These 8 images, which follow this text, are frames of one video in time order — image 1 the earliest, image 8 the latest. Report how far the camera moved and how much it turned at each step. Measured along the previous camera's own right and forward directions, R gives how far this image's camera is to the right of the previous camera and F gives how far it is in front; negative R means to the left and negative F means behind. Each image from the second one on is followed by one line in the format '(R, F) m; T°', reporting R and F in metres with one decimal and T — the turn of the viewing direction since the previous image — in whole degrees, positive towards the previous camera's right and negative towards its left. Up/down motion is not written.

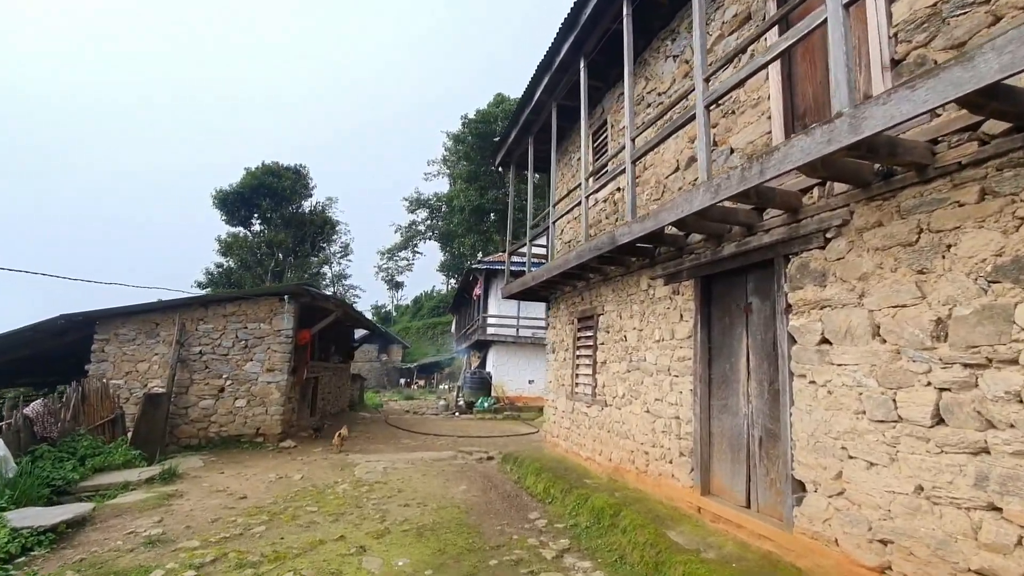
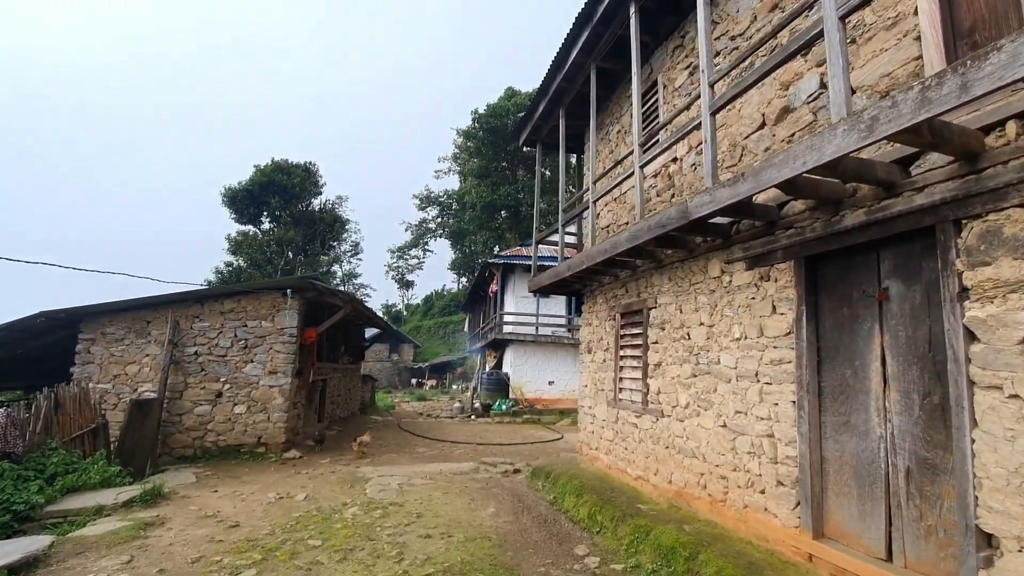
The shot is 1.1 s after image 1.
(-0.3, +1.0) m; -1°
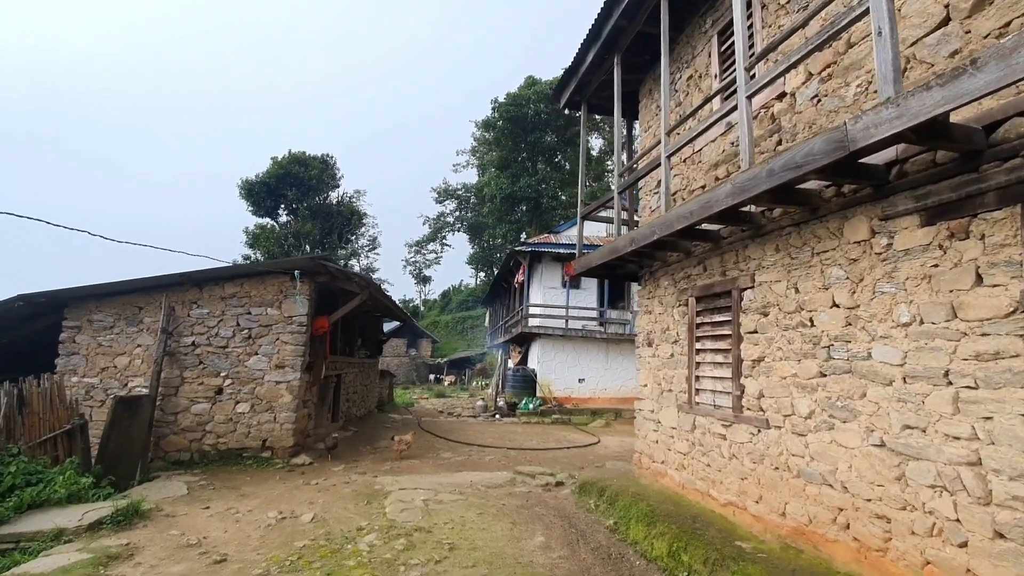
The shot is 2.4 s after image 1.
(-0.4, +1.1) m; -2°
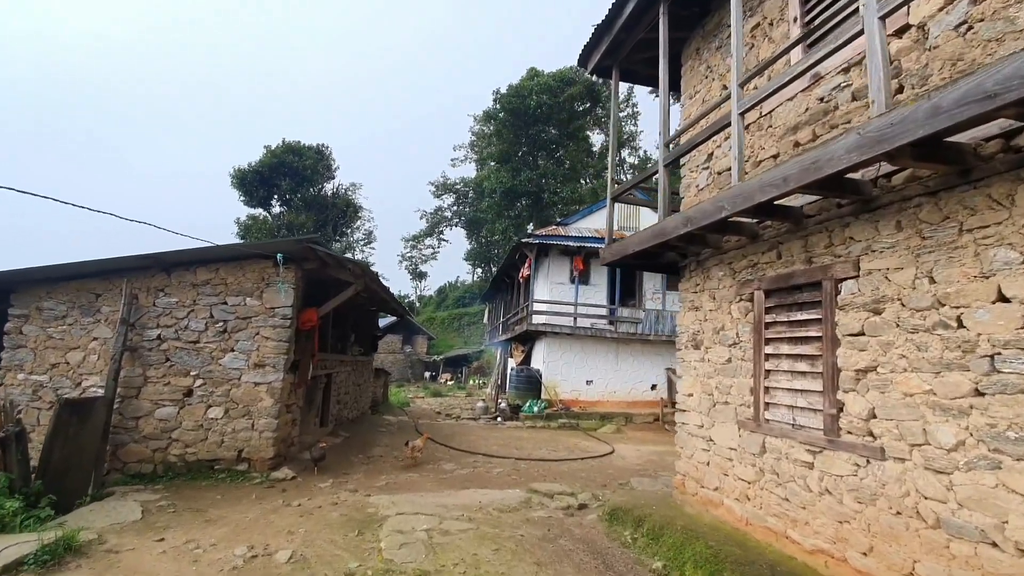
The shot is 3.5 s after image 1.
(-0.3, +0.9) m; +1°
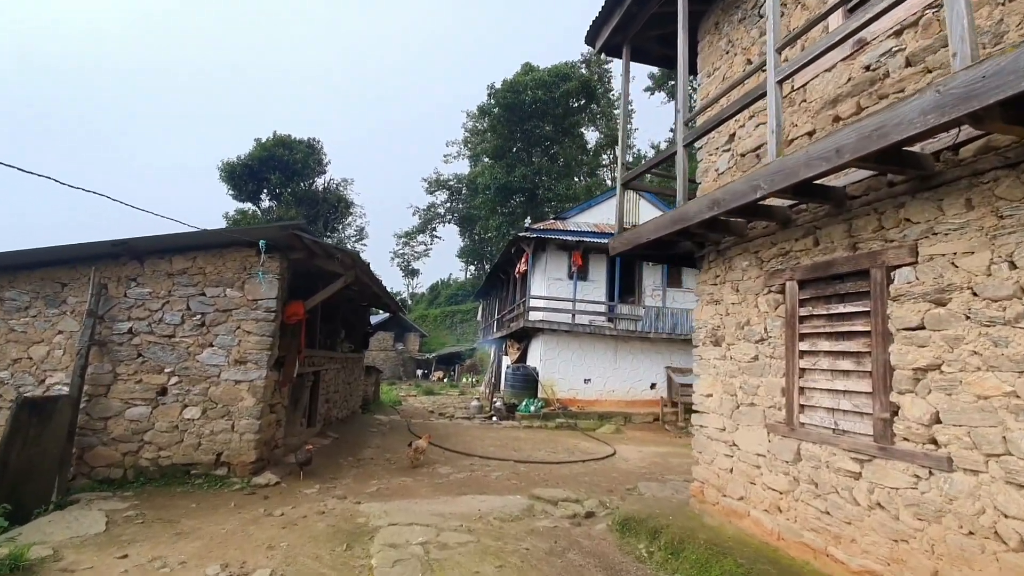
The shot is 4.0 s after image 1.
(-0.1, +0.4) m; +1°
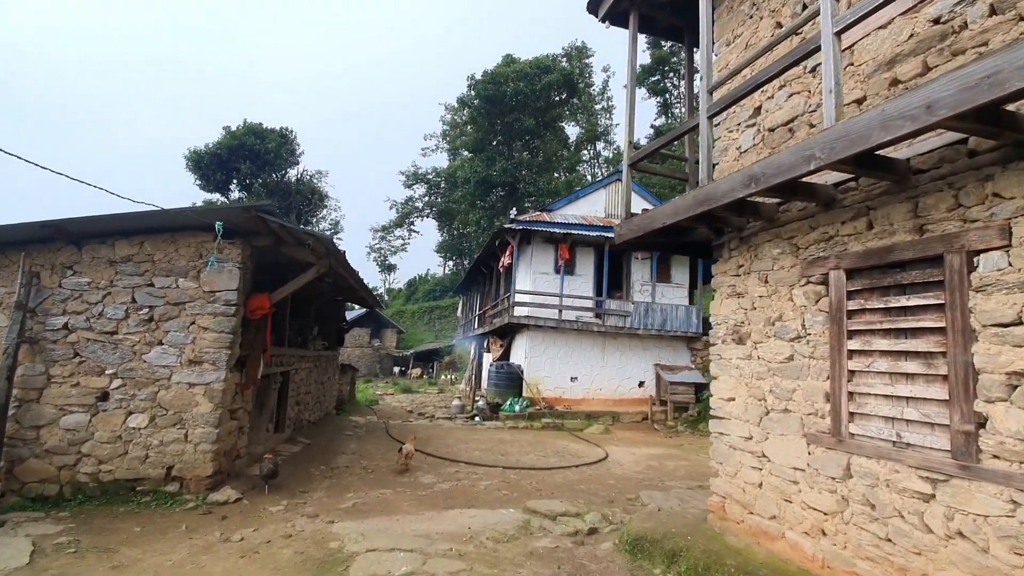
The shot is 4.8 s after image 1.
(-0.2, +0.6) m; +3°
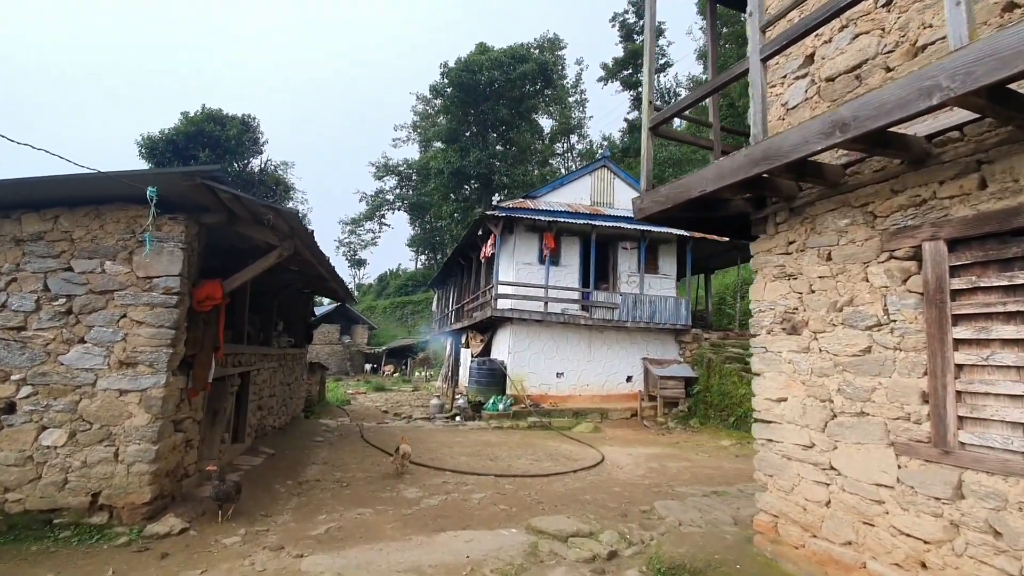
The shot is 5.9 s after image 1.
(-0.3, +0.8) m; +3°
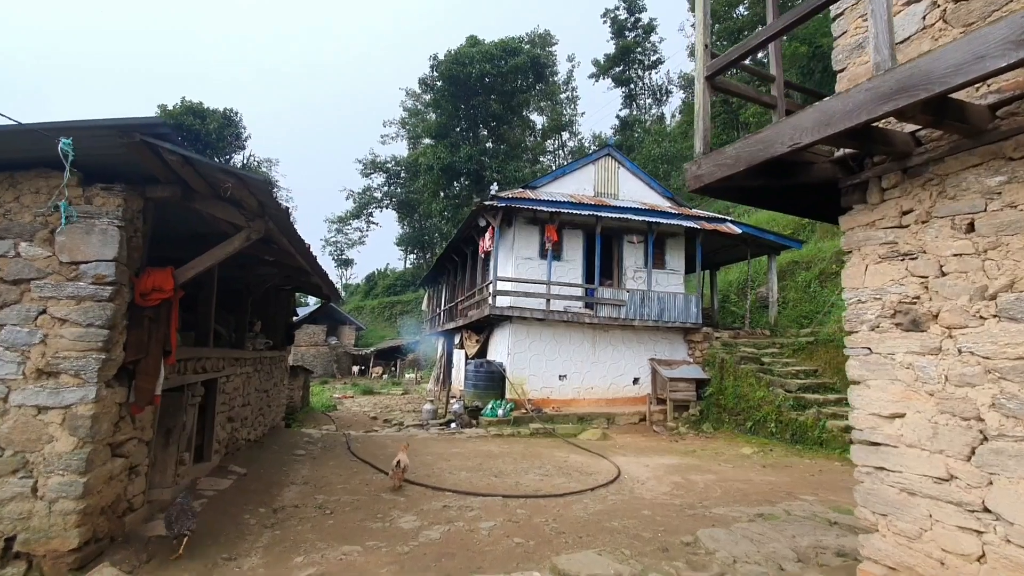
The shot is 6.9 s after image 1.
(-0.2, +0.9) m; +1°
